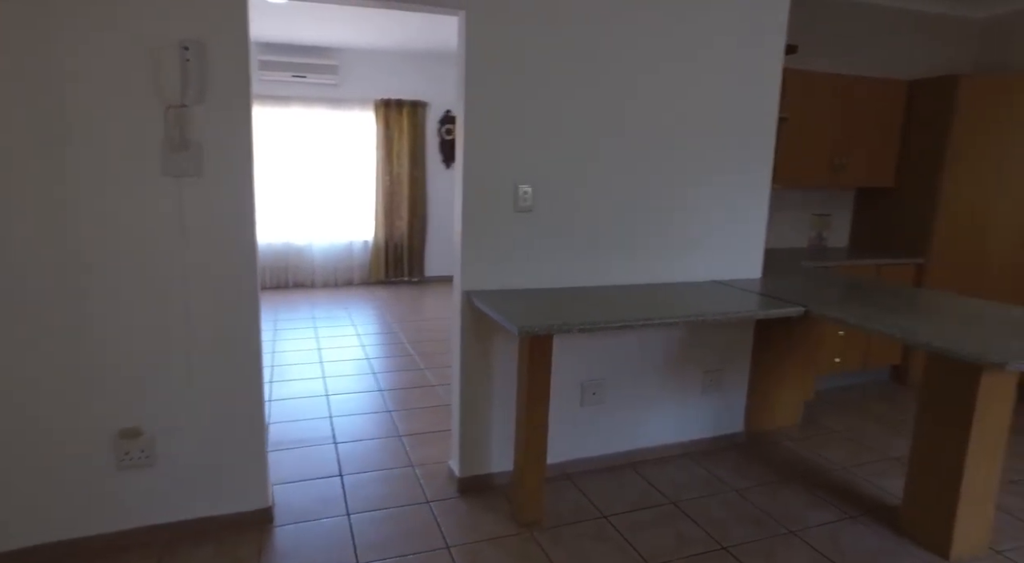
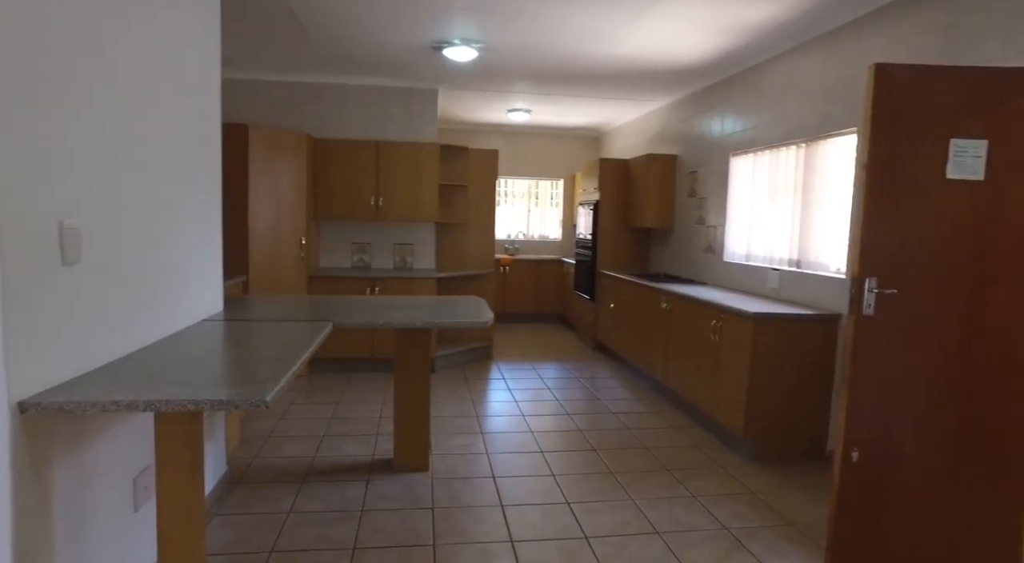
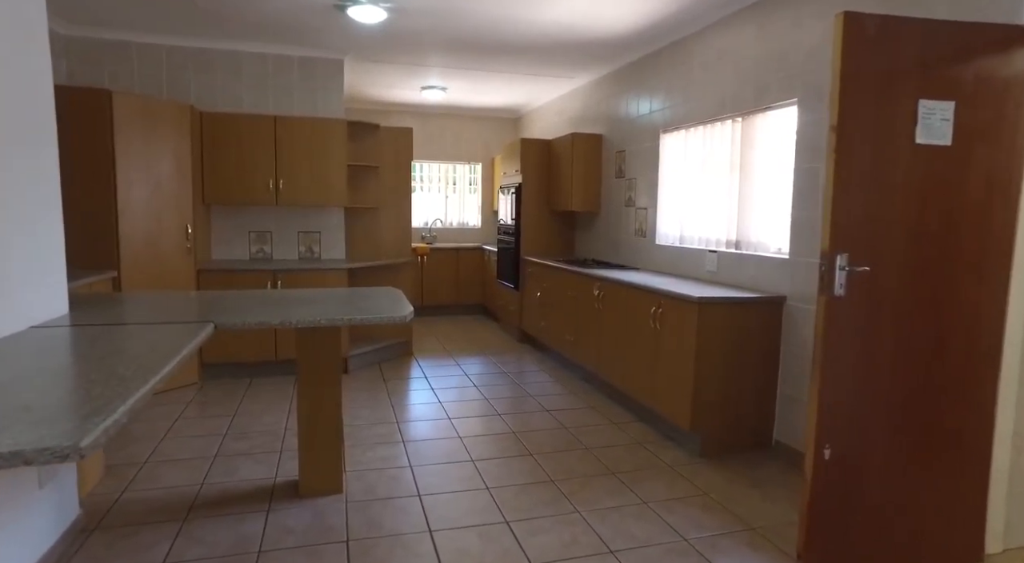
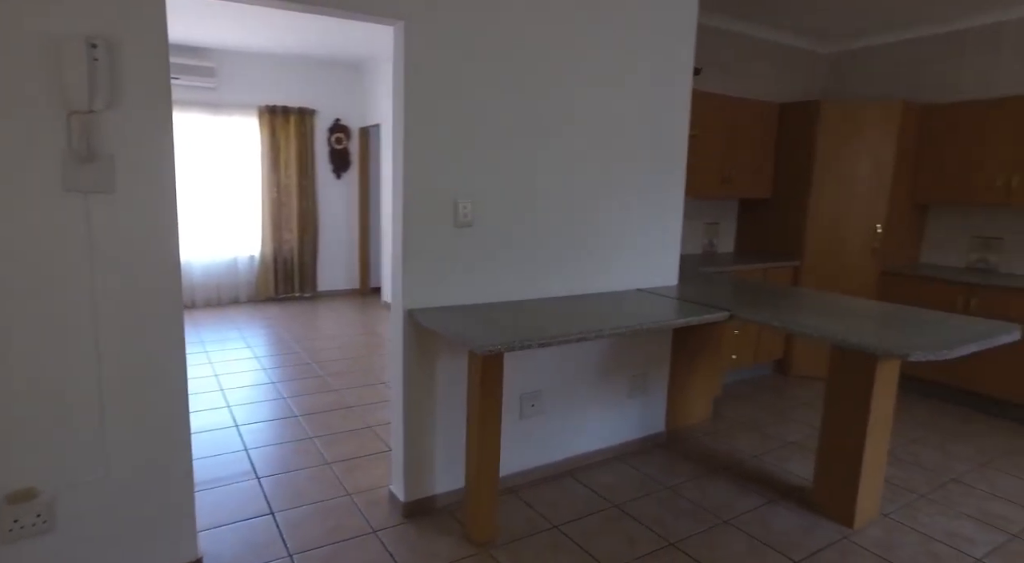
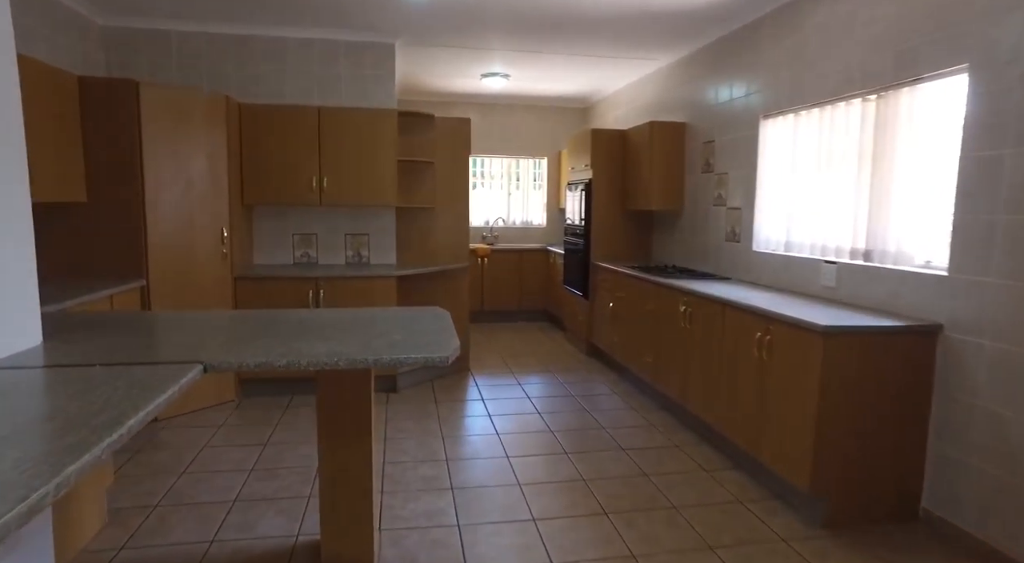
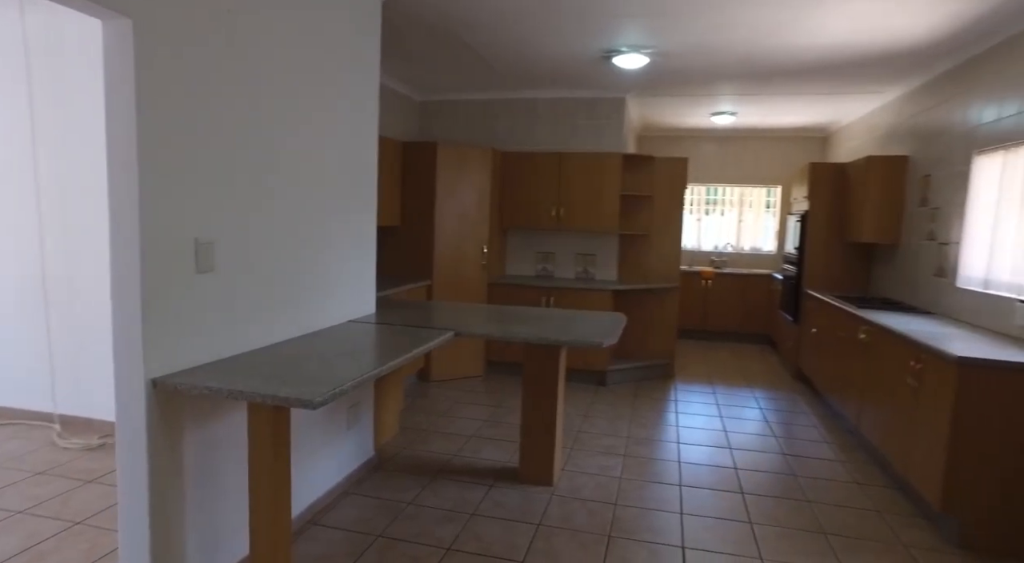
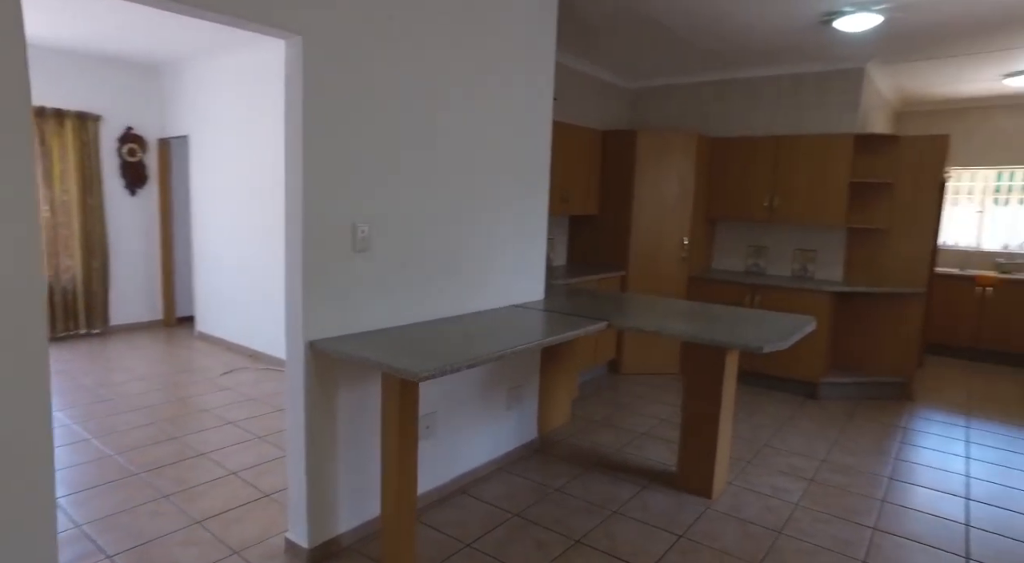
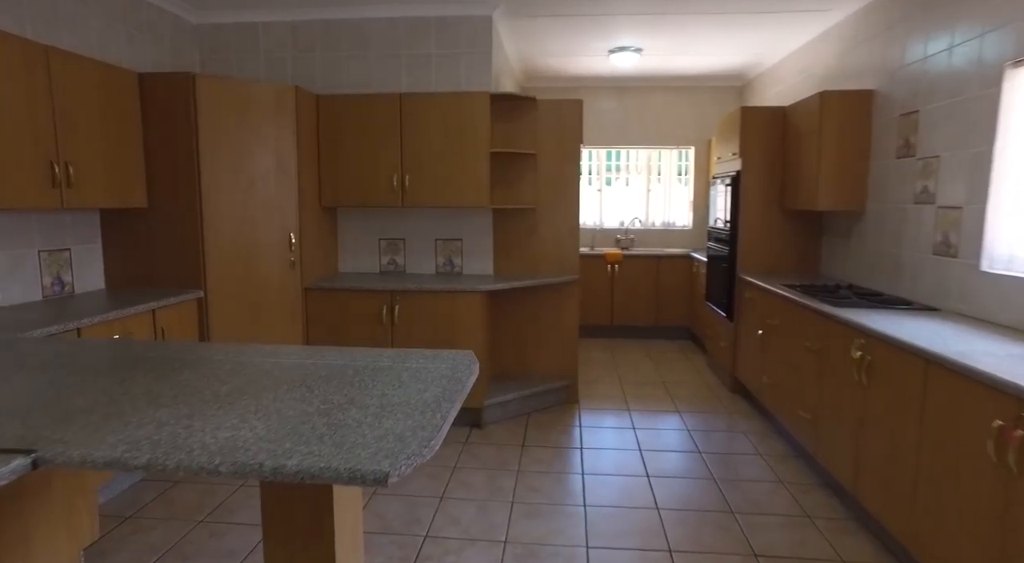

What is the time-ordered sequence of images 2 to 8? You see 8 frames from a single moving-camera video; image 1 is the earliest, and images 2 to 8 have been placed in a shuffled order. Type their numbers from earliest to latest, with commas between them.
4, 7, 6, 2, 3, 5, 8
